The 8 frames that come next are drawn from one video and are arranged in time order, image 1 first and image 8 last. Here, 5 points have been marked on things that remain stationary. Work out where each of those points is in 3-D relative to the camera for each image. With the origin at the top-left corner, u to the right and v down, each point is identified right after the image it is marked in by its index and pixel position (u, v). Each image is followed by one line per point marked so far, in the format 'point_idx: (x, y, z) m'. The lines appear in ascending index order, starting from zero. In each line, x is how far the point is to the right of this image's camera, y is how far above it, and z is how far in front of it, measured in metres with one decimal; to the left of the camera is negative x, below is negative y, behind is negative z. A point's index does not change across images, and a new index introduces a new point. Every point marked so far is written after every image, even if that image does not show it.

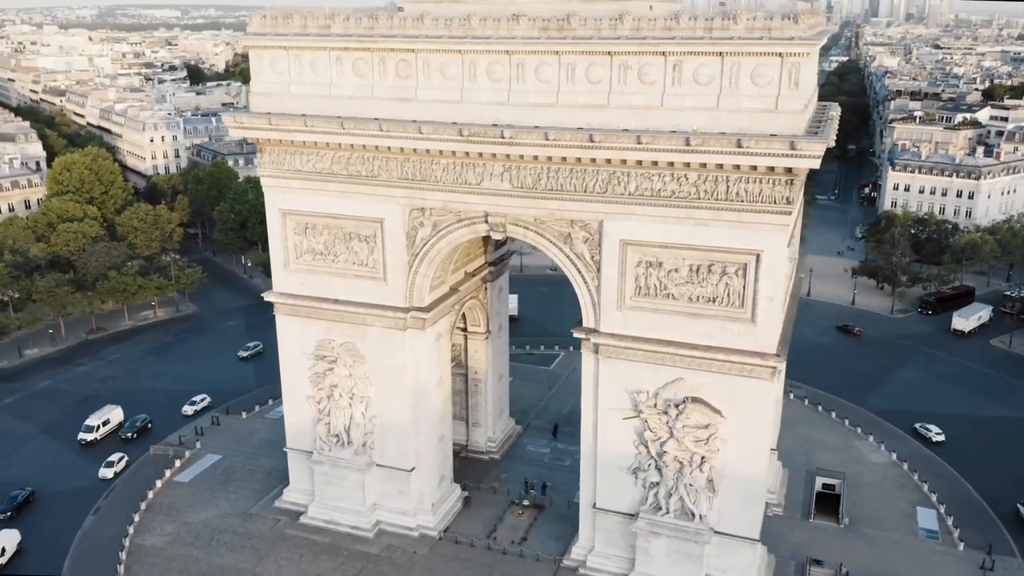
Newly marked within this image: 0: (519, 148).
0: (+0.2, +3.4, +20.0) m
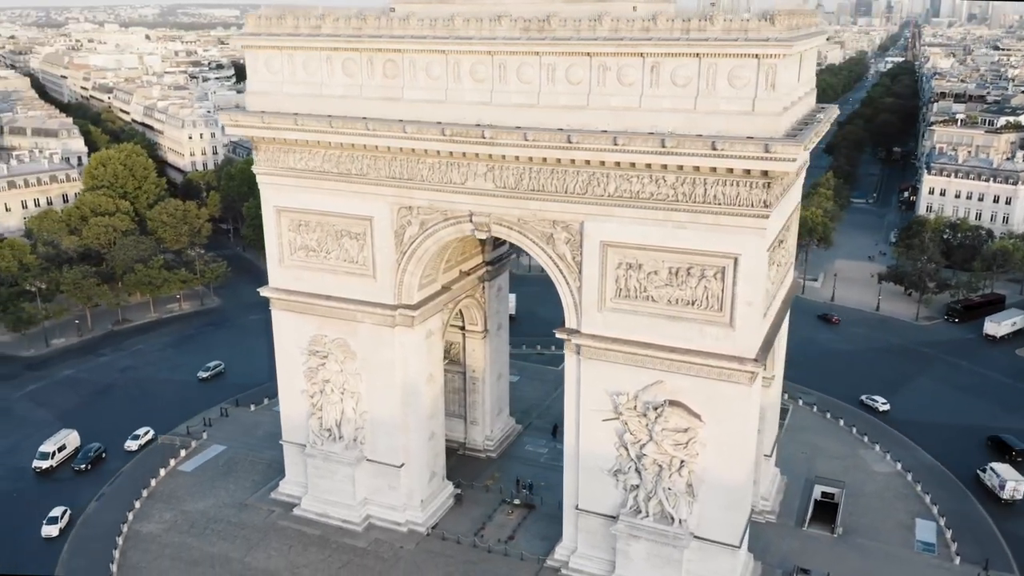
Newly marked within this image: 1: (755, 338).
0: (-0.3, +3.4, +20.0) m
1: (+5.7, -1.2, +19.3) m
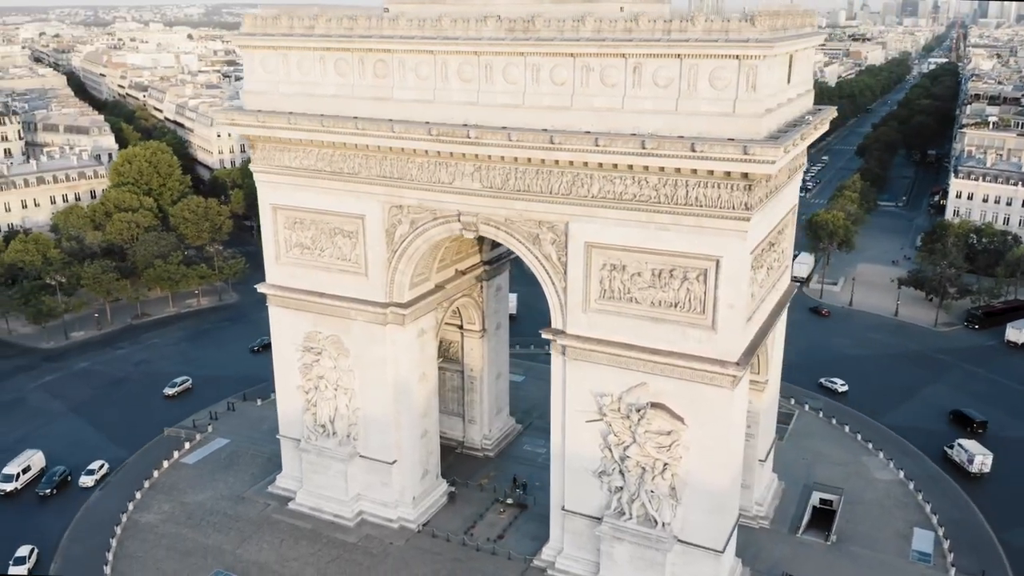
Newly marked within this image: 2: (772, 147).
0: (-0.7, +3.4, +20.1) m
1: (+5.2, -1.2, +19.1) m
2: (+5.4, +2.9, +17.0) m
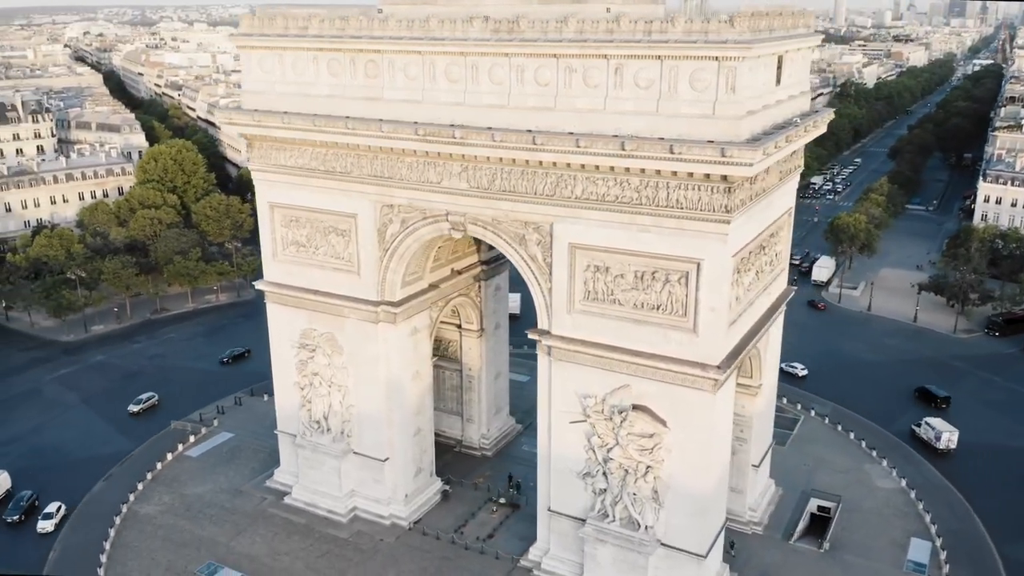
0: (-1.0, +3.4, +20.2) m
1: (+4.8, -1.3, +19.0) m
2: (+4.9, +2.8, +16.8) m
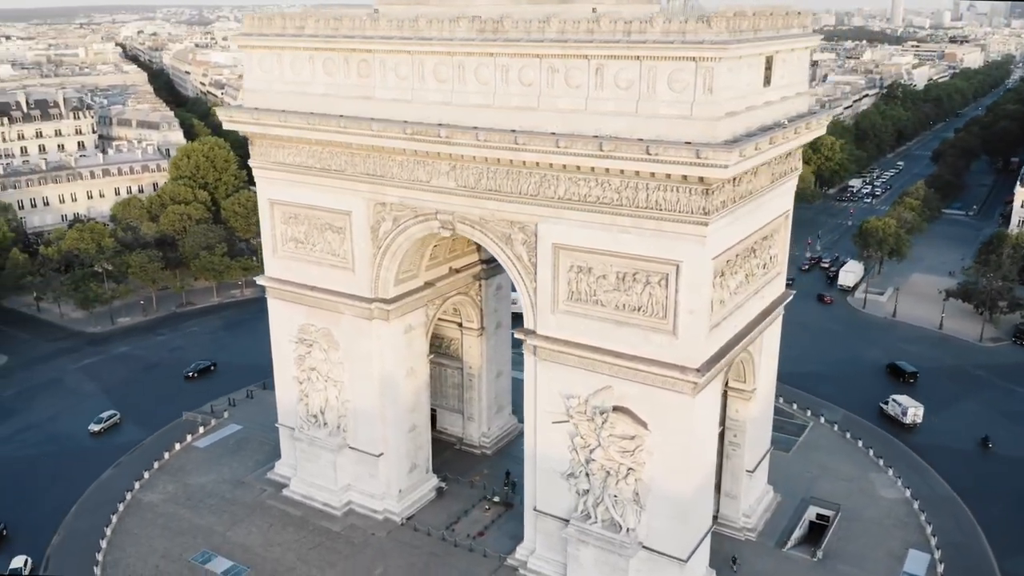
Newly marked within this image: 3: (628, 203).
0: (-1.4, +3.5, +20.3) m
1: (+4.3, -1.4, +18.8) m
2: (+4.3, +2.8, +16.7) m
3: (+2.7, +1.9, +18.7) m
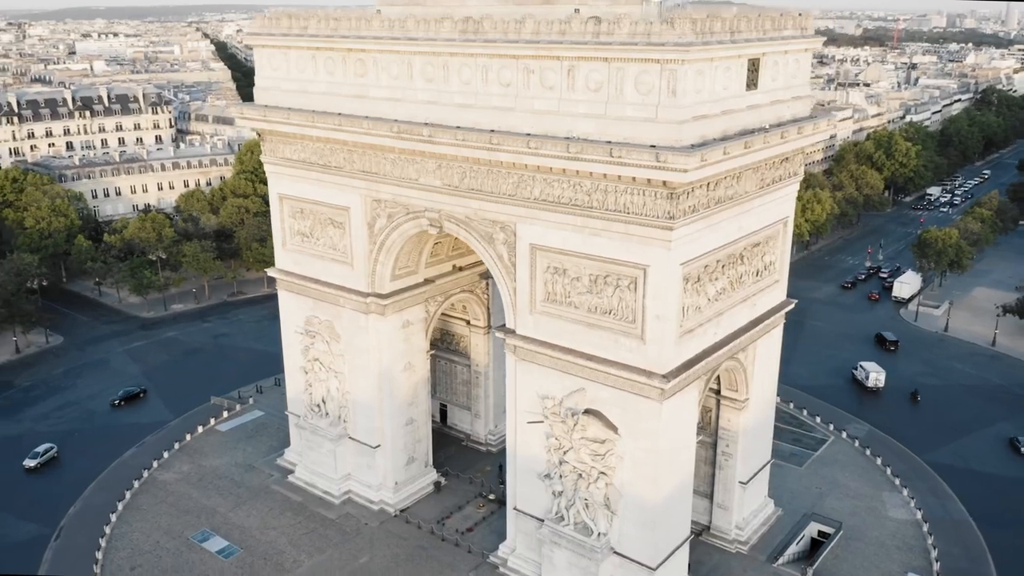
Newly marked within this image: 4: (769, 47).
0: (-1.9, +3.5, +20.6) m
1: (+3.5, -1.5, +18.6) m
2: (+3.4, +2.7, +16.4) m
3: (+2.0, +1.9, +18.6) m
4: (+6.2, +5.7, +19.6) m
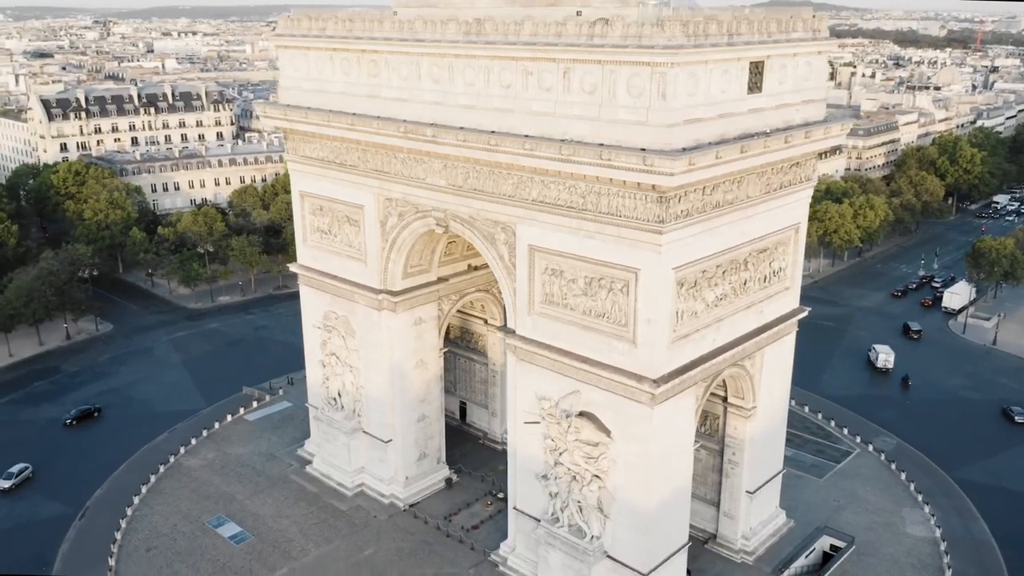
0: (-1.8, +3.6, +20.9) m
1: (+3.2, -1.6, +18.4) m
2: (+3.1, +2.6, +16.3) m
3: (+1.8, +1.8, +18.6) m
4: (+6.2, +5.6, +19.3) m
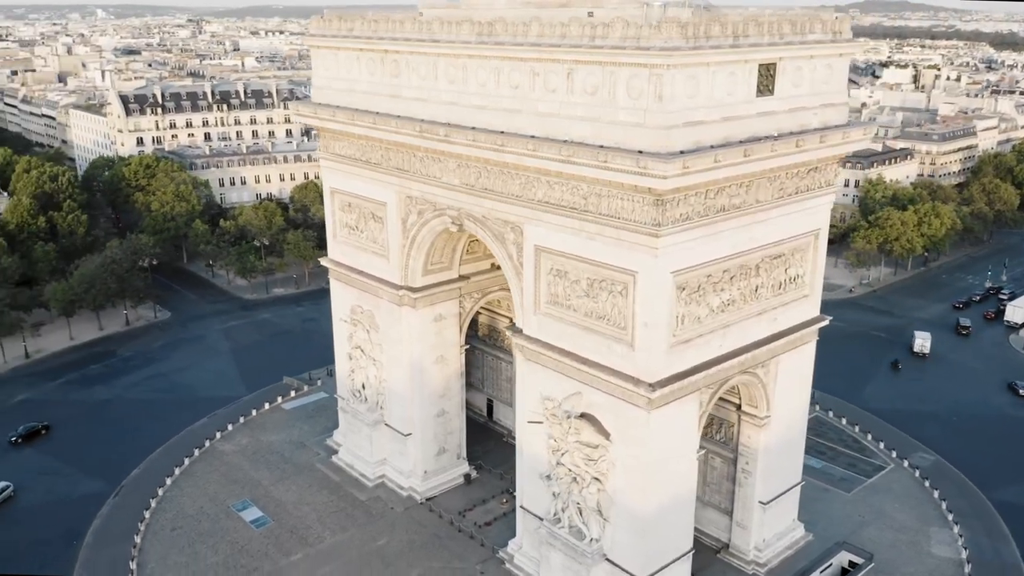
0: (-1.5, +3.6, +21.1) m
1: (+3.1, -1.6, +18.3) m
2: (+3.0, +2.5, +16.2) m
3: (+1.8, +1.8, +18.6) m
4: (+6.3, +5.4, +18.9) m
